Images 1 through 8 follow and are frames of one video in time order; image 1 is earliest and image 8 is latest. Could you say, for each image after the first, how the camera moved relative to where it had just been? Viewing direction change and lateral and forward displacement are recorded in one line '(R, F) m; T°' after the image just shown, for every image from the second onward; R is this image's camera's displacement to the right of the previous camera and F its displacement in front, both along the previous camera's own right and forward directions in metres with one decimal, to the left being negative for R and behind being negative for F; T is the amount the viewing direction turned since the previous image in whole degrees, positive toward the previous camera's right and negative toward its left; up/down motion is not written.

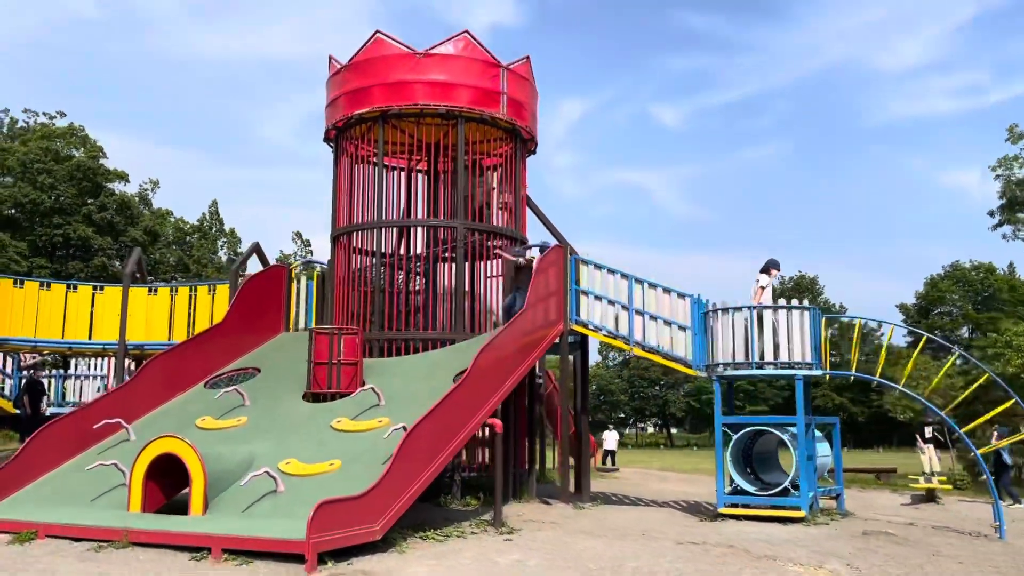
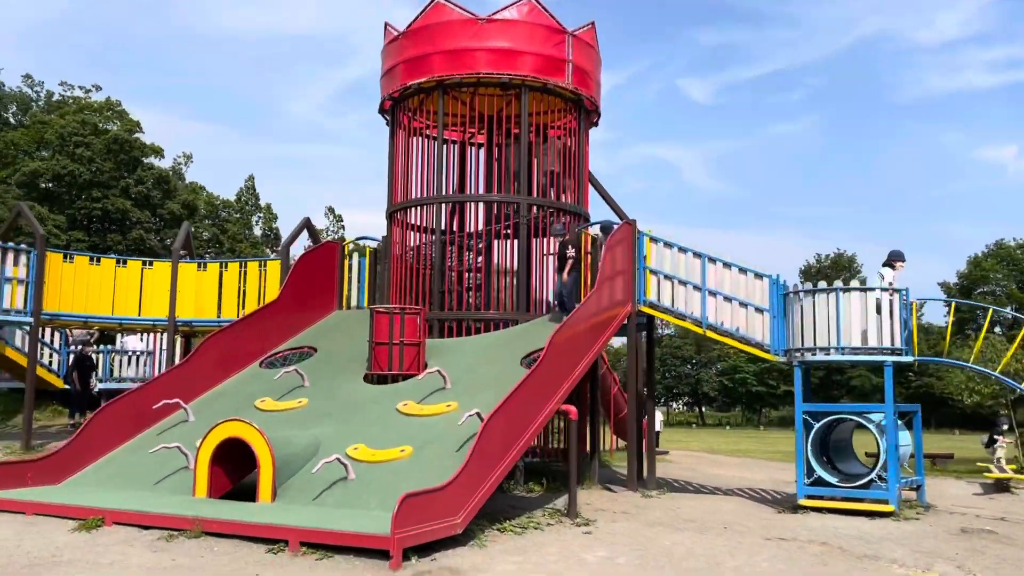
(-0.5, +0.4) m; -2°
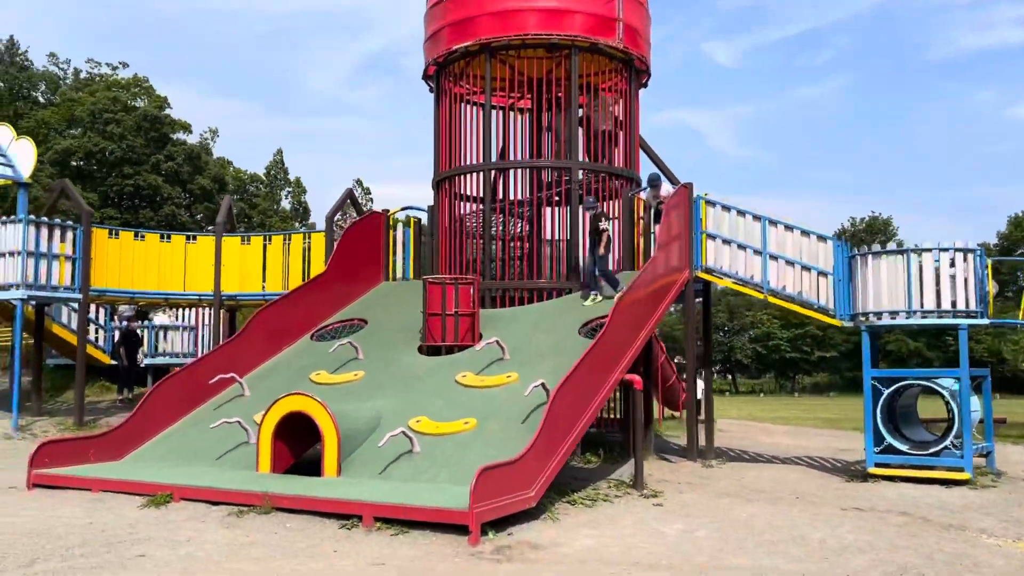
(-0.3, +0.2) m; -2°
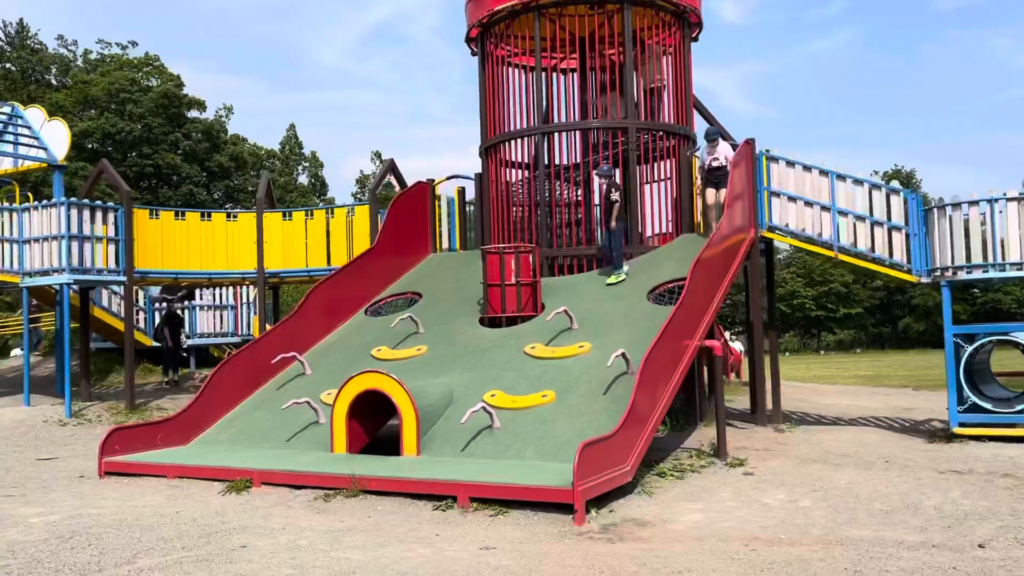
(-0.5, +0.3) m; -1°
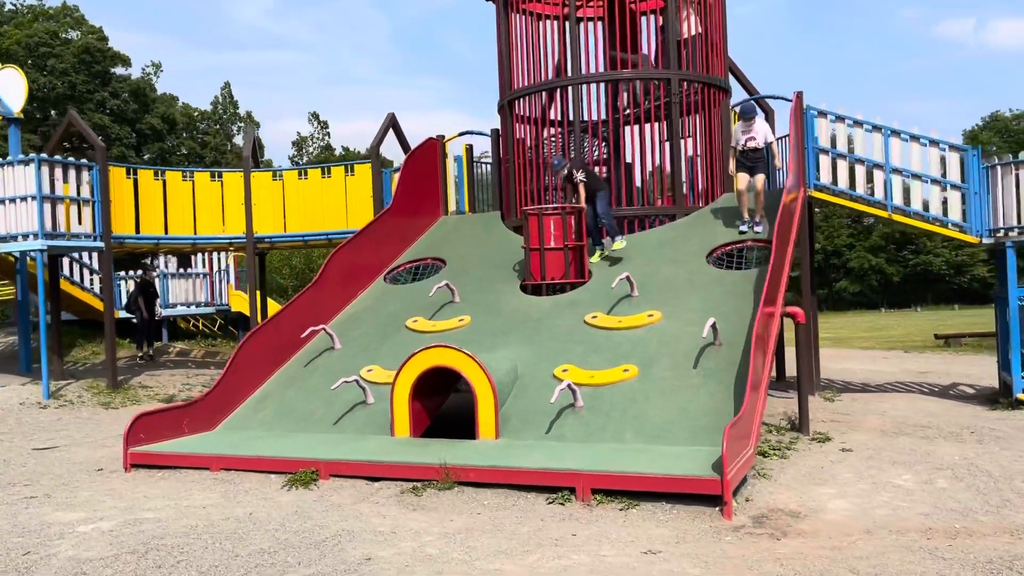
(-1.2, +0.8) m; +5°
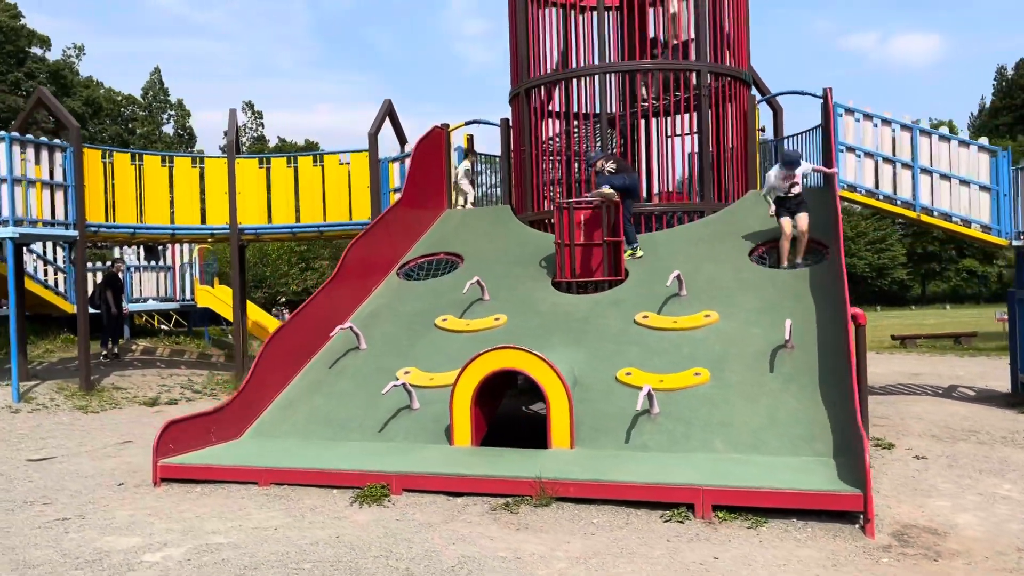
(-1.0, +0.5) m; +5°
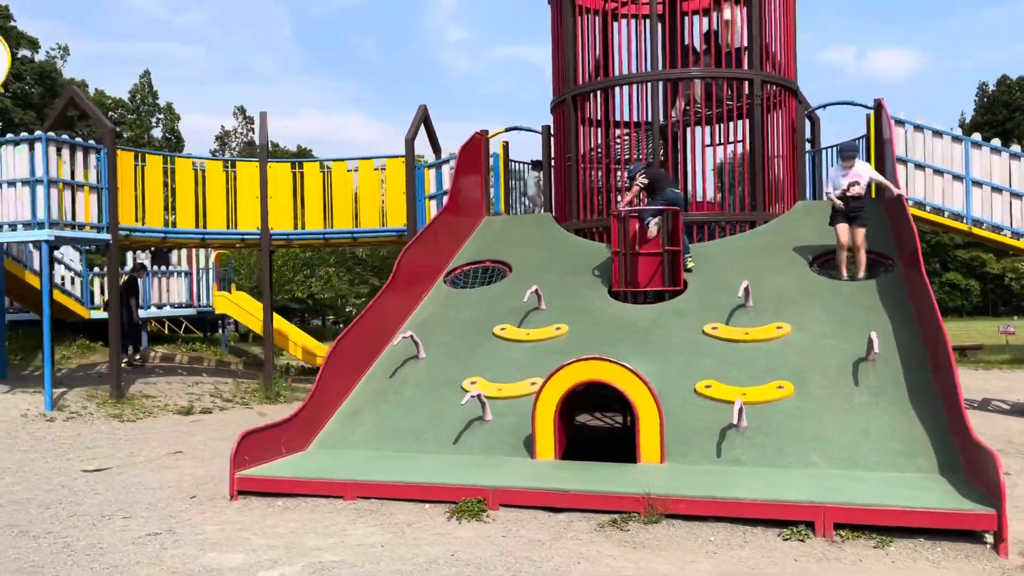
(-0.7, +0.2) m; +1°
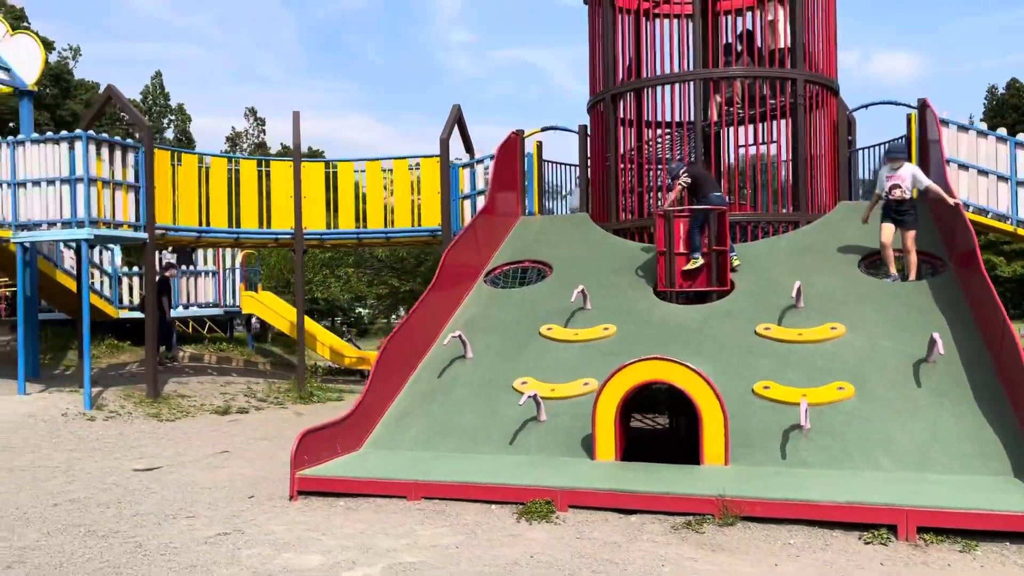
(-0.4, +0.1) m; 0°
